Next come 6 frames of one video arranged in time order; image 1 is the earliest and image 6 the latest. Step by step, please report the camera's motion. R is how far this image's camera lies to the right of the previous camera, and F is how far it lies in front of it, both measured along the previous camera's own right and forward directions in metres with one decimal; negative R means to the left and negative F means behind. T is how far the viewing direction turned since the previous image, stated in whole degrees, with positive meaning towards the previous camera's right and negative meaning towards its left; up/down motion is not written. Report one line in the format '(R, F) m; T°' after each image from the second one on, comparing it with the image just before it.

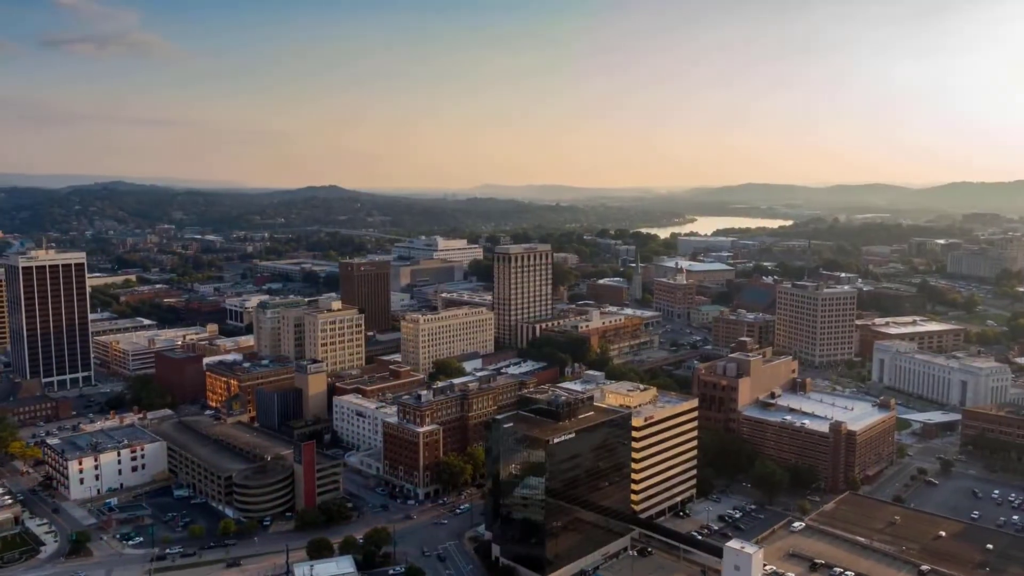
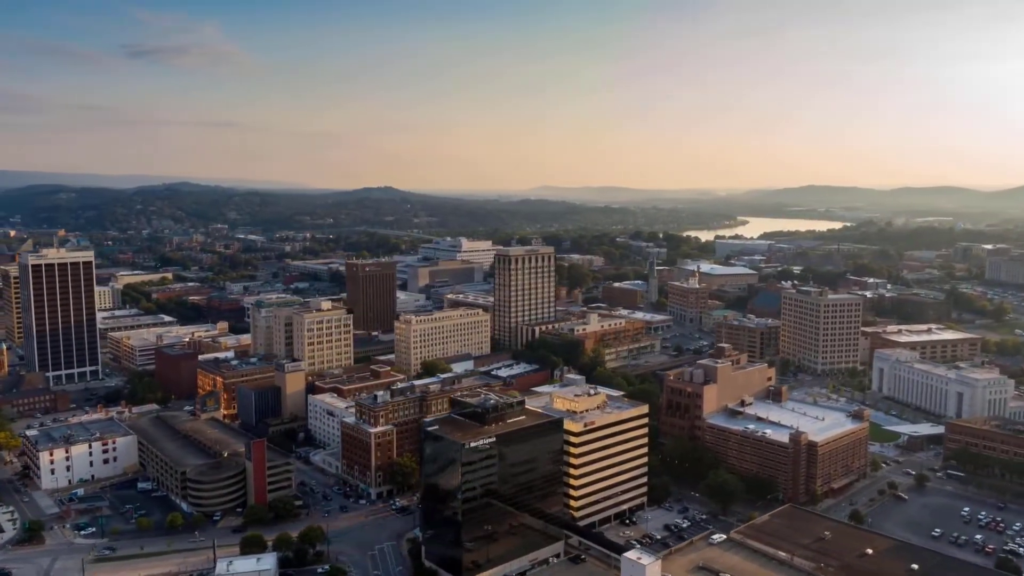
(+5.4, +0.3) m; -4°
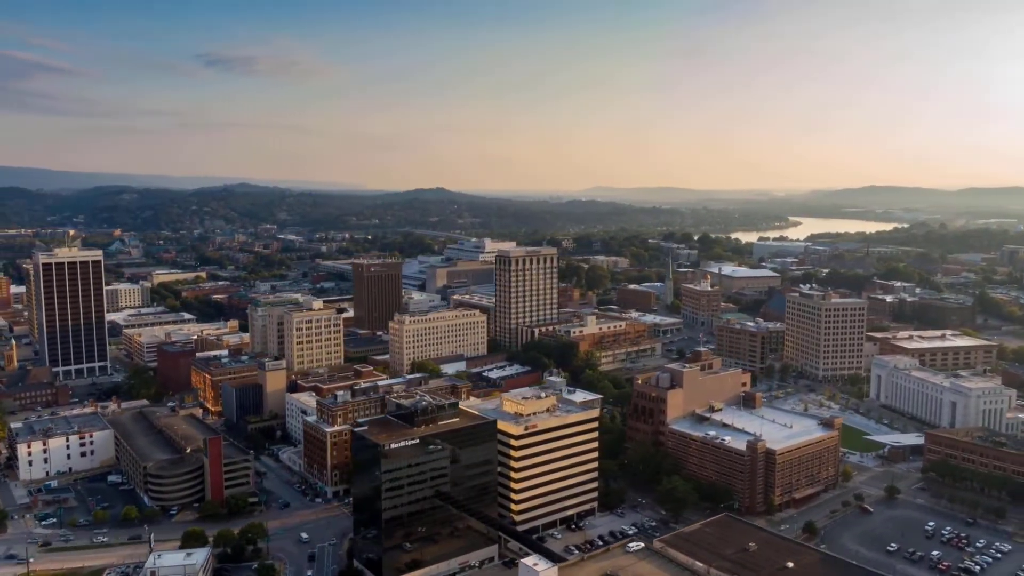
(+5.2, +0.3) m; -4°
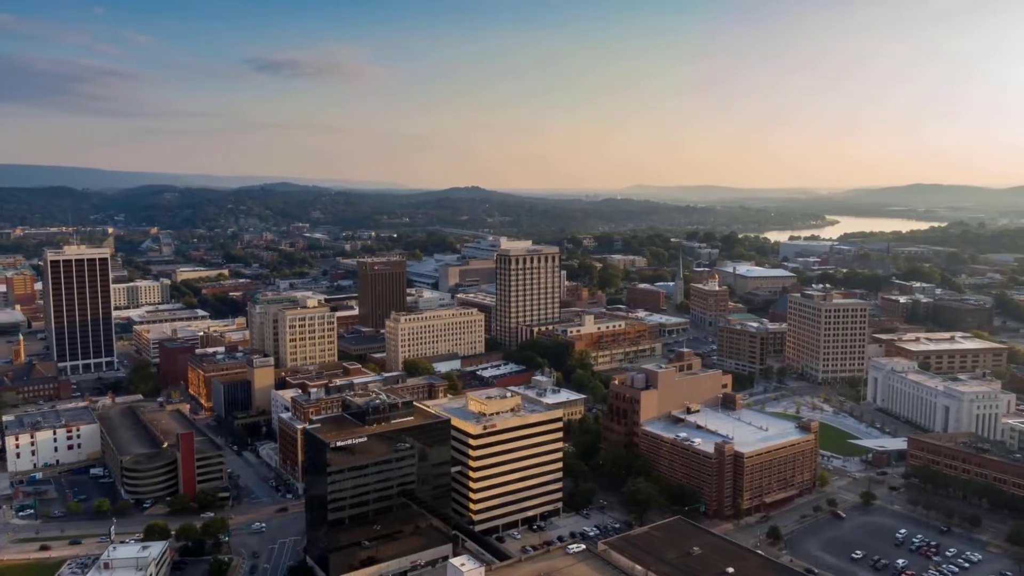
(+3.6, +0.2) m; -3°
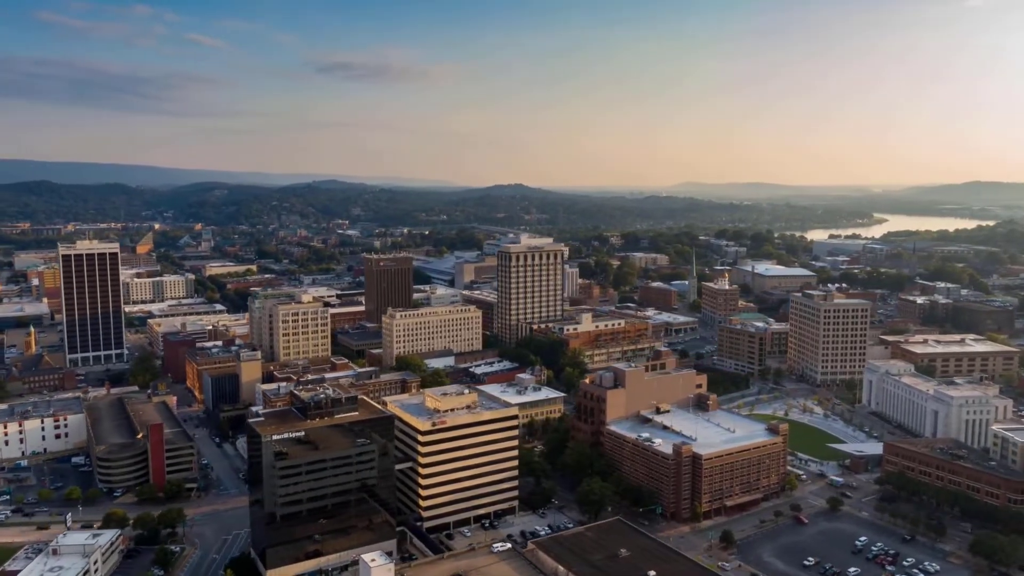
(+4.4, +0.3) m; -3°
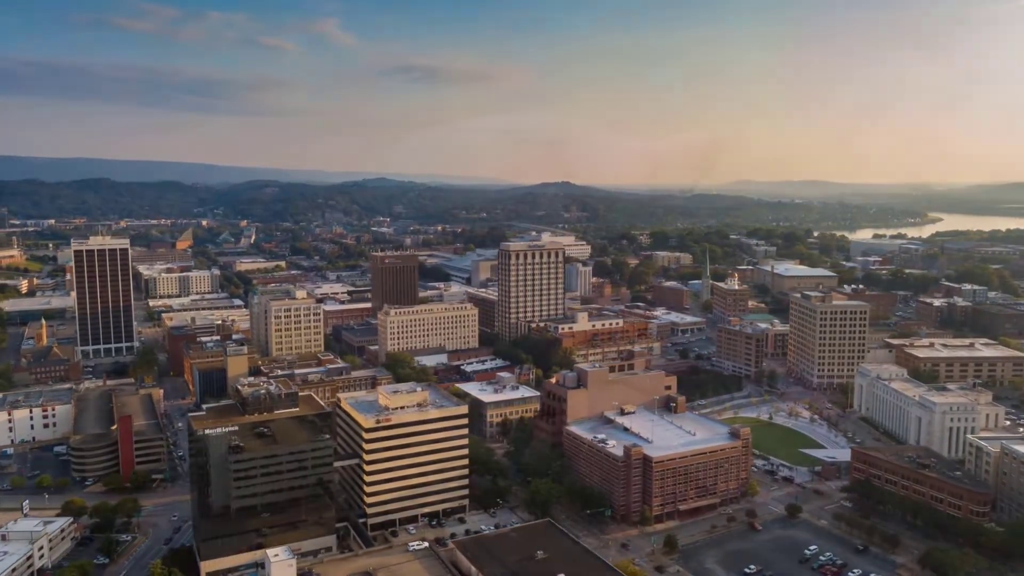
(+4.8, +0.3) m; -4°
